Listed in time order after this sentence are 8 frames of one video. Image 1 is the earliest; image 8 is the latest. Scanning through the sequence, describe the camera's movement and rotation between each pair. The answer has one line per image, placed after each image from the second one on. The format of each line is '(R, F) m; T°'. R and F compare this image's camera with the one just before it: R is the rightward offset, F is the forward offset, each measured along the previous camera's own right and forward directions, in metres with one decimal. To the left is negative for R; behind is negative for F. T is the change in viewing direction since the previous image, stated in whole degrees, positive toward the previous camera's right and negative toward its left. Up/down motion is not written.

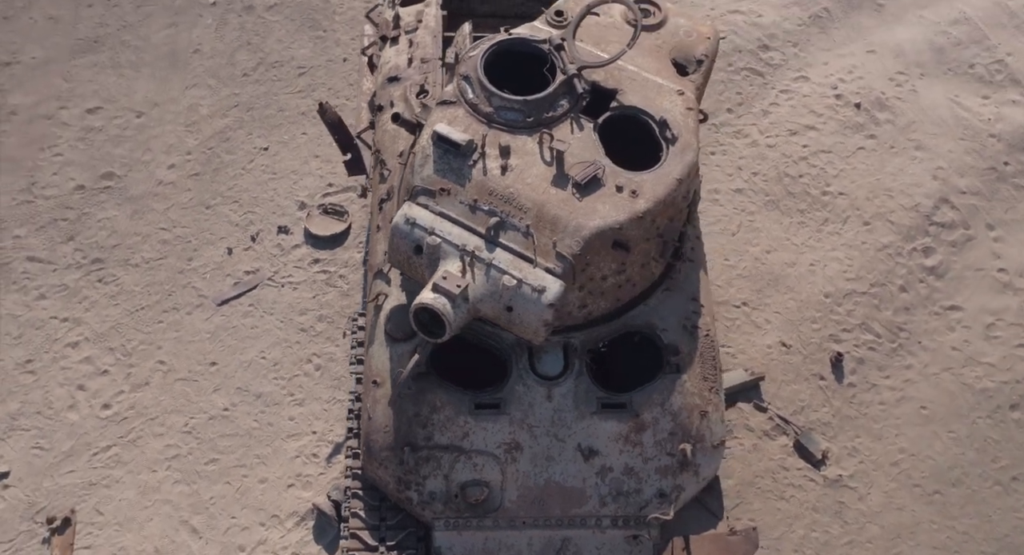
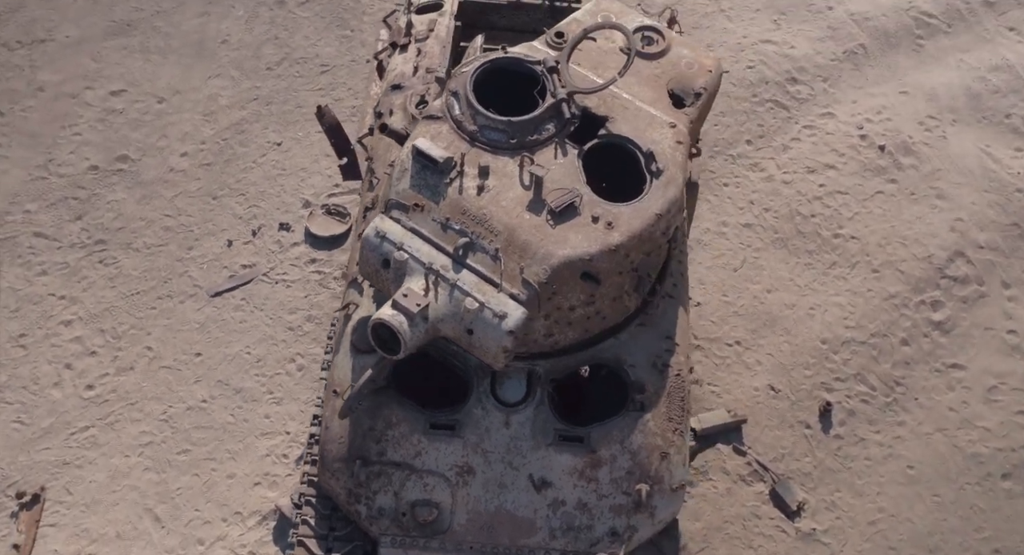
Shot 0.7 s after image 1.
(+1.0, +0.2) m; -3°
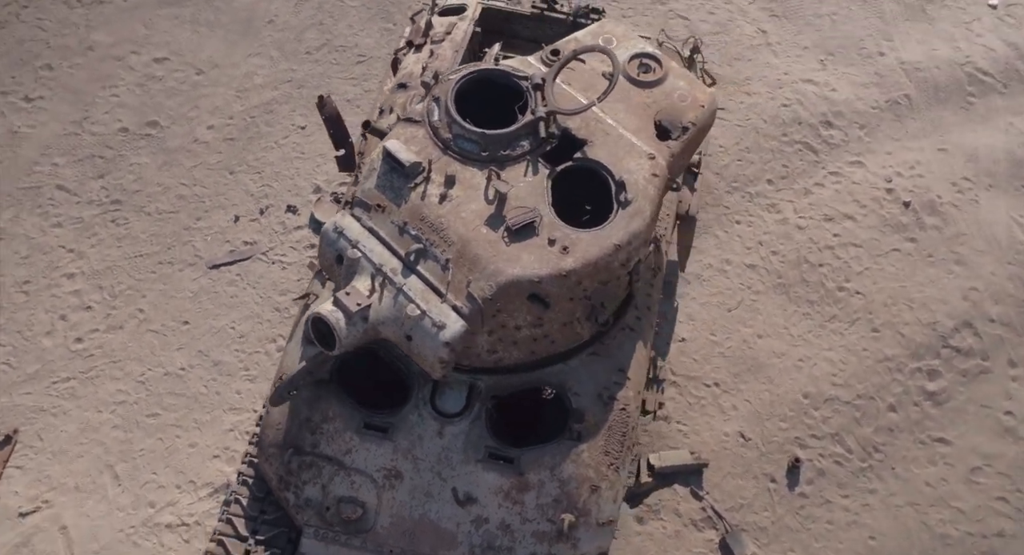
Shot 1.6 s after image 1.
(+1.6, +0.1) m; -5°
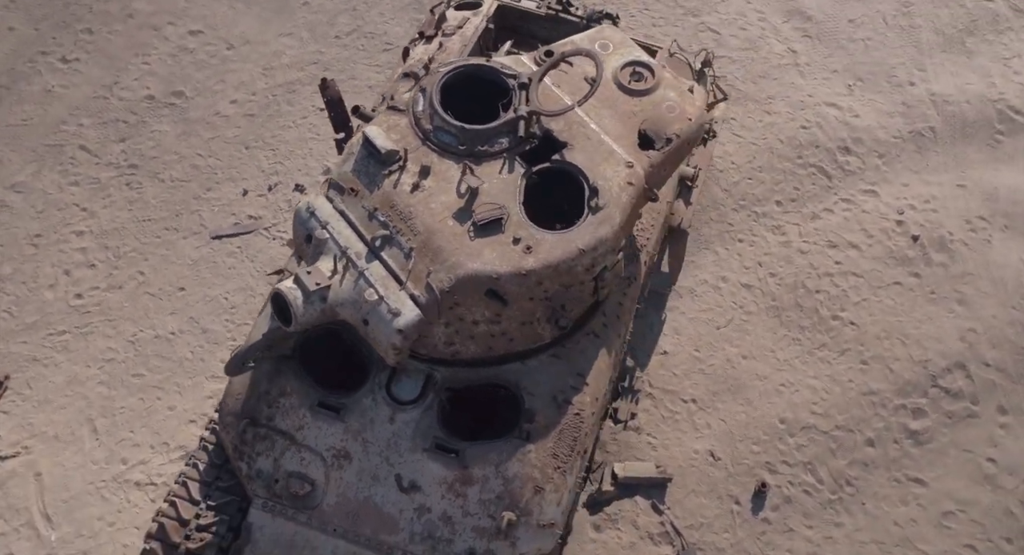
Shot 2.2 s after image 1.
(+1.2, 0.0) m; -4°
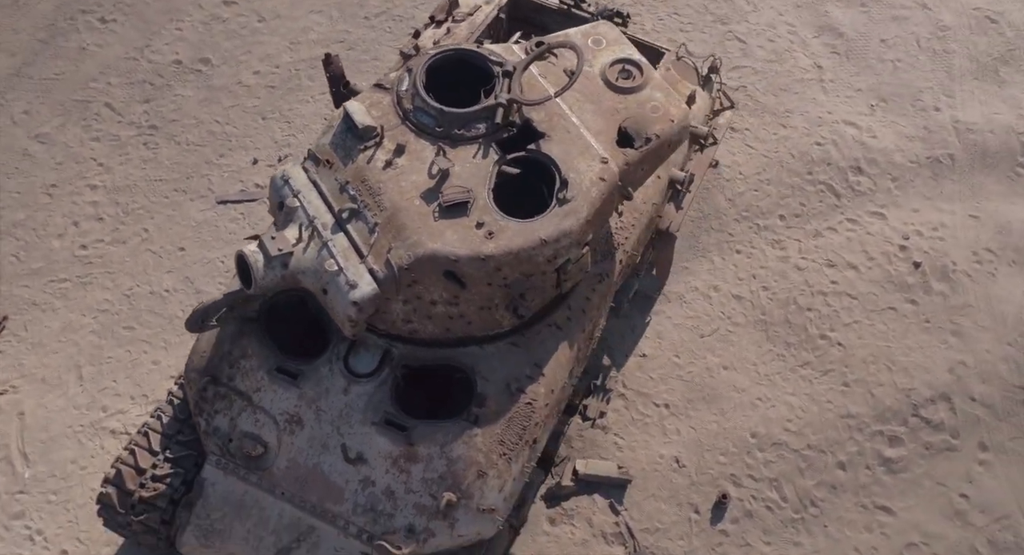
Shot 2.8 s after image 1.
(+1.2, 0.0) m; -4°
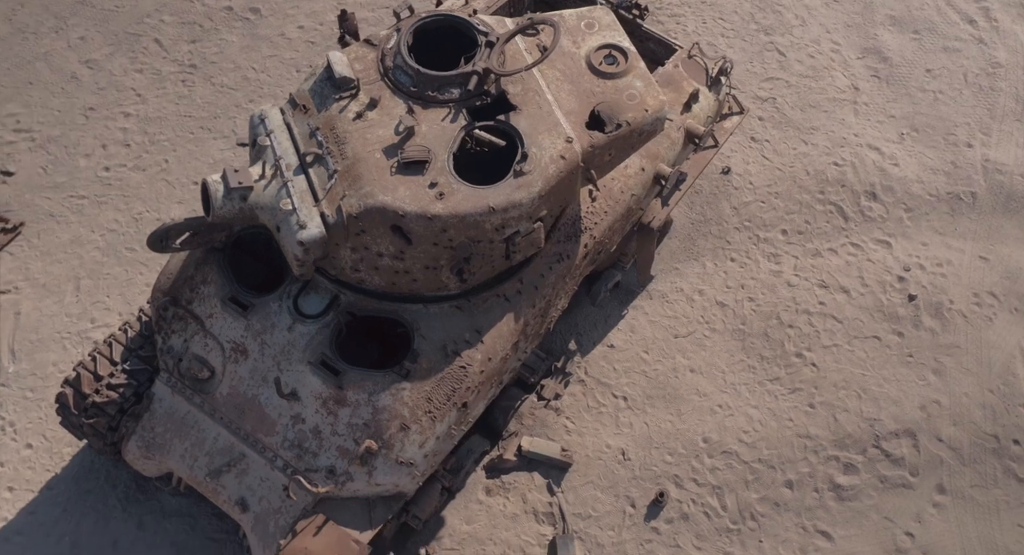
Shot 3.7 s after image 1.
(+1.8, -0.1) m; -6°
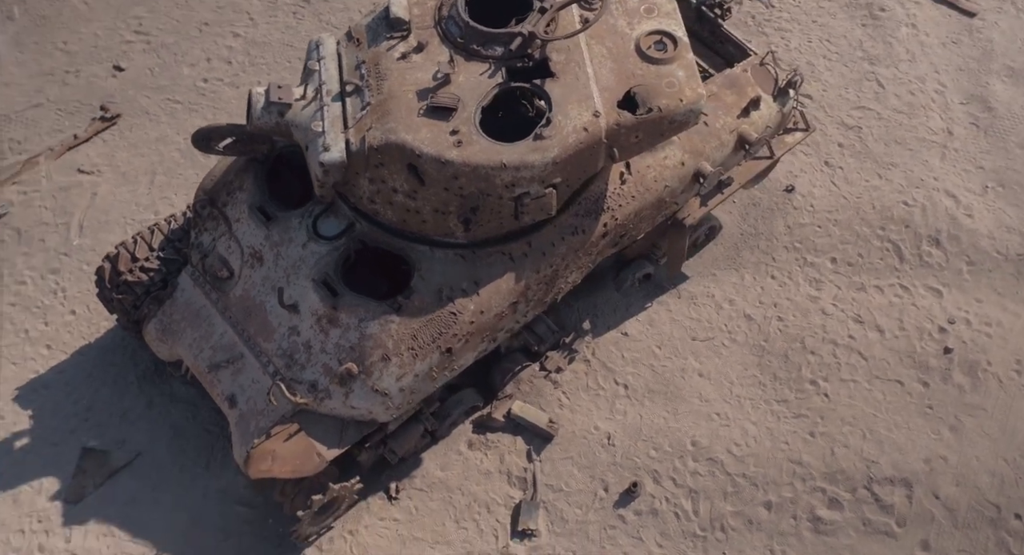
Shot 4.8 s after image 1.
(+1.8, -0.2) m; -8°
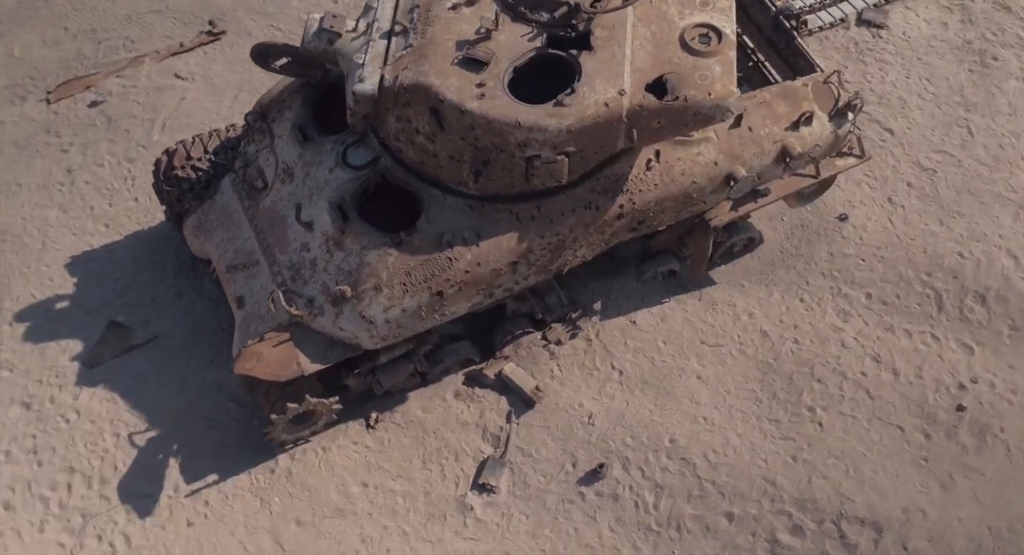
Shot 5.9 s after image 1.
(+1.9, -0.2) m; -8°
